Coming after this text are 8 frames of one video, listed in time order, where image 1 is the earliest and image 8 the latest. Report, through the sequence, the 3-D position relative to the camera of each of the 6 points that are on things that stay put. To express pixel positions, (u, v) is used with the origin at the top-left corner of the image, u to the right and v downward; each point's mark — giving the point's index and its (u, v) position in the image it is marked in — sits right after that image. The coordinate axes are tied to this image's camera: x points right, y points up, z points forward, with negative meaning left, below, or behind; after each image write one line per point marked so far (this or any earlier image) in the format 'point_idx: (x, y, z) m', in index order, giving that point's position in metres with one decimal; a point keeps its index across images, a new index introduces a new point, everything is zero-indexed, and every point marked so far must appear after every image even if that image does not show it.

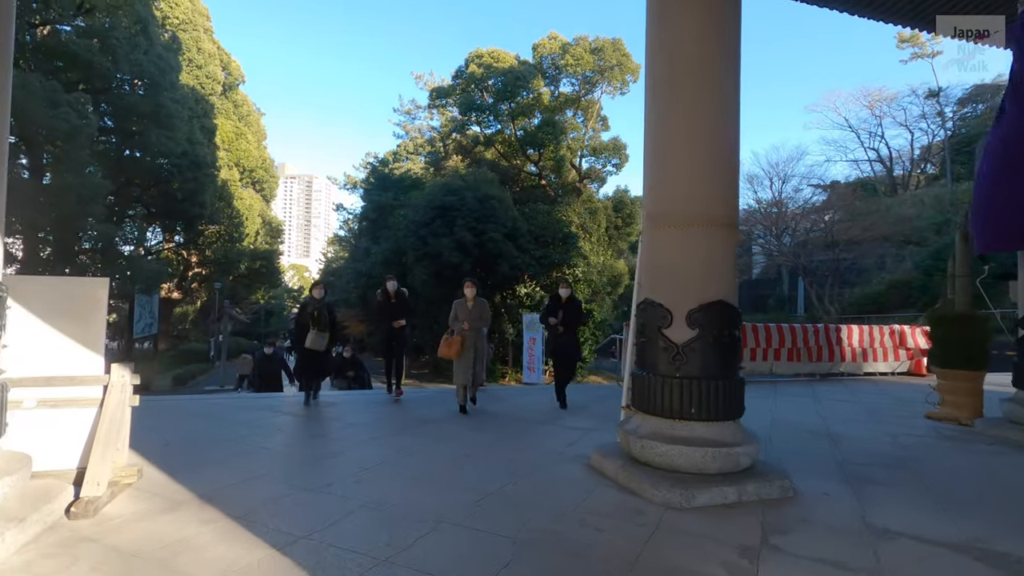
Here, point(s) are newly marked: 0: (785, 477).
0: (+1.9, -1.3, +3.8) m
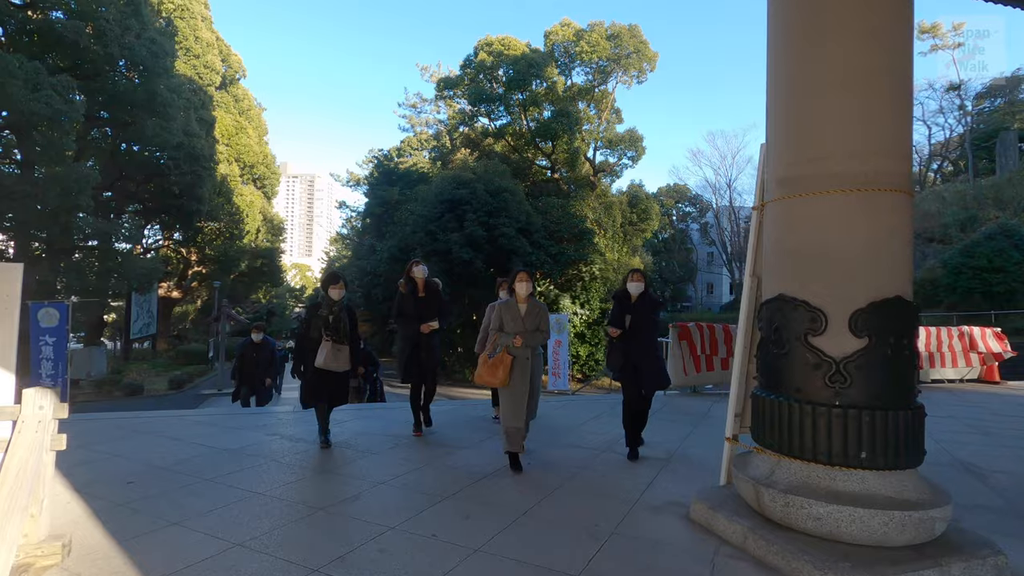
0: (+2.4, -1.3, +2.6) m
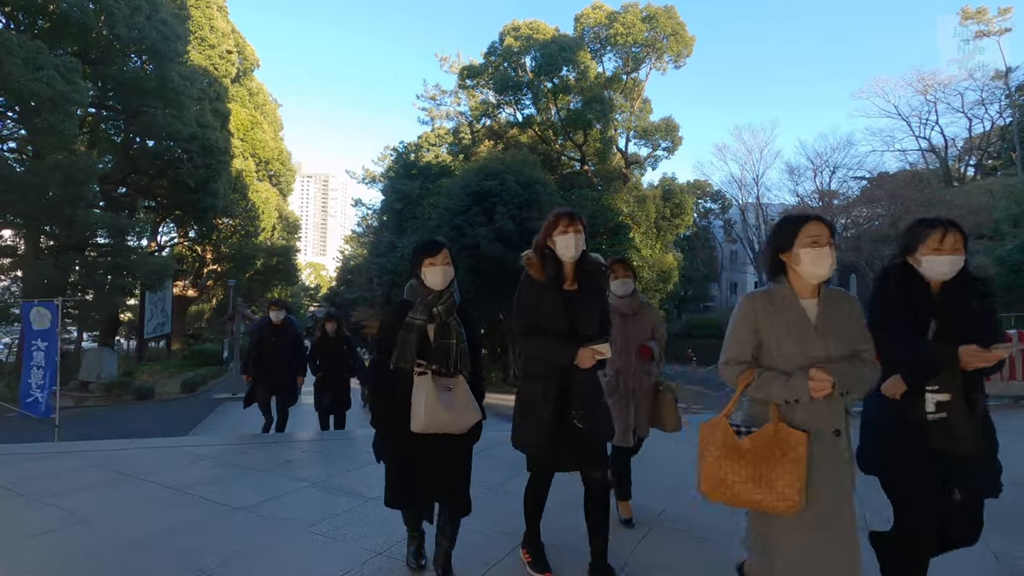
0: (+3.1, -1.3, +1.2) m
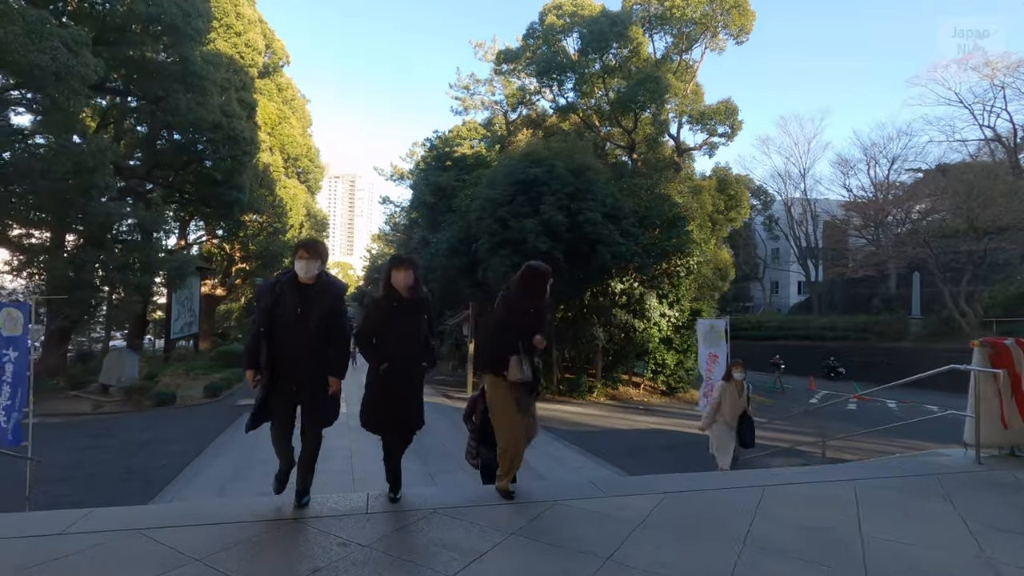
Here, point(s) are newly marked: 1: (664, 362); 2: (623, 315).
0: (+3.8, -1.2, -0.7) m
1: (+5.6, -2.8, +19.8) m
2: (+3.9, -0.9, +19.0) m
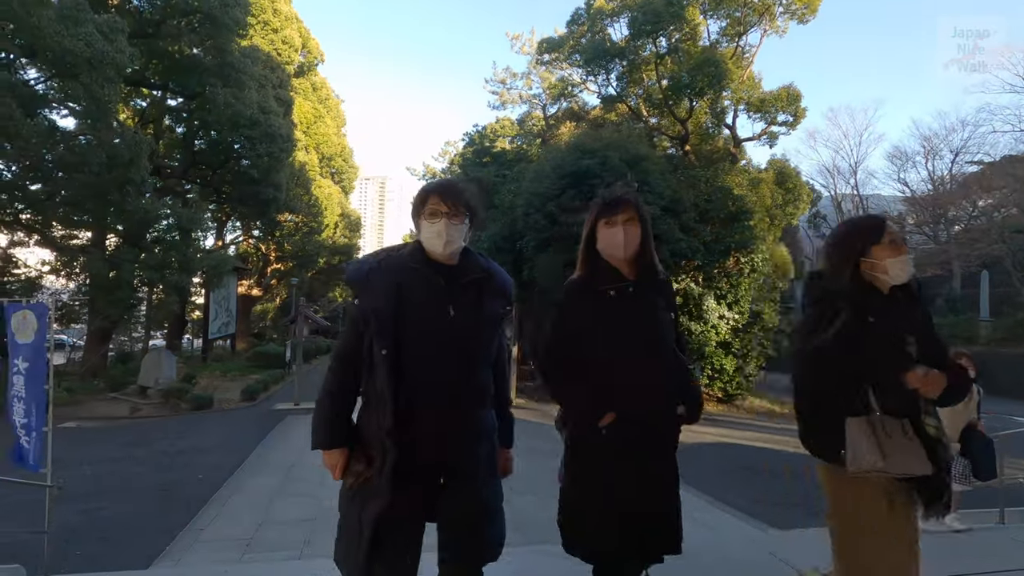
0: (+4.4, -1.2, -2.0) m
1: (+7.2, -2.8, +18.5) m
2: (+5.5, -0.9, +17.7) m
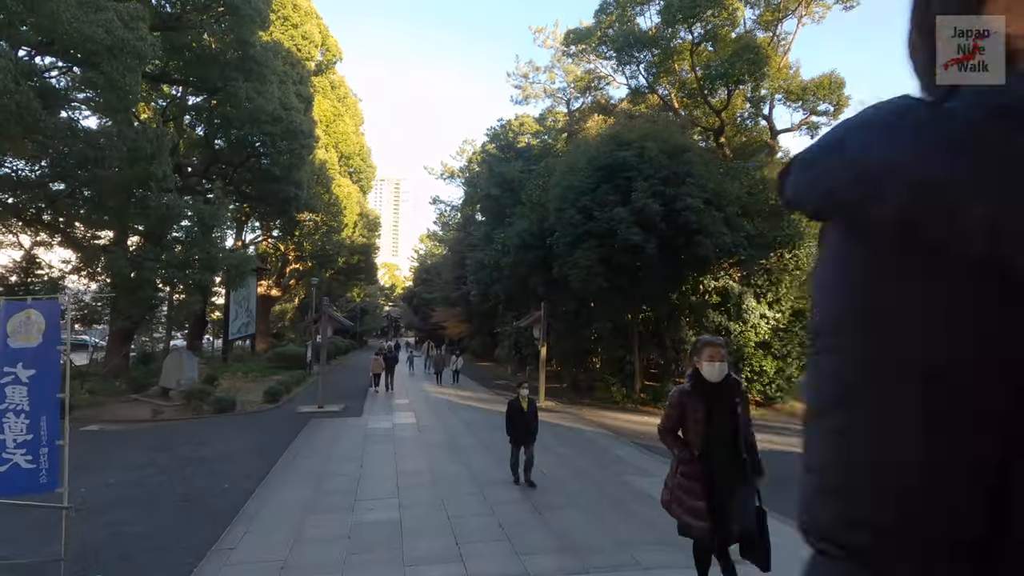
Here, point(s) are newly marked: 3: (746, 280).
0: (+4.8, -1.1, -2.8) m
1: (+8.2, -2.7, +17.6) m
2: (+6.5, -0.9, +16.8) m
3: (+7.3, +0.3, +16.7) m
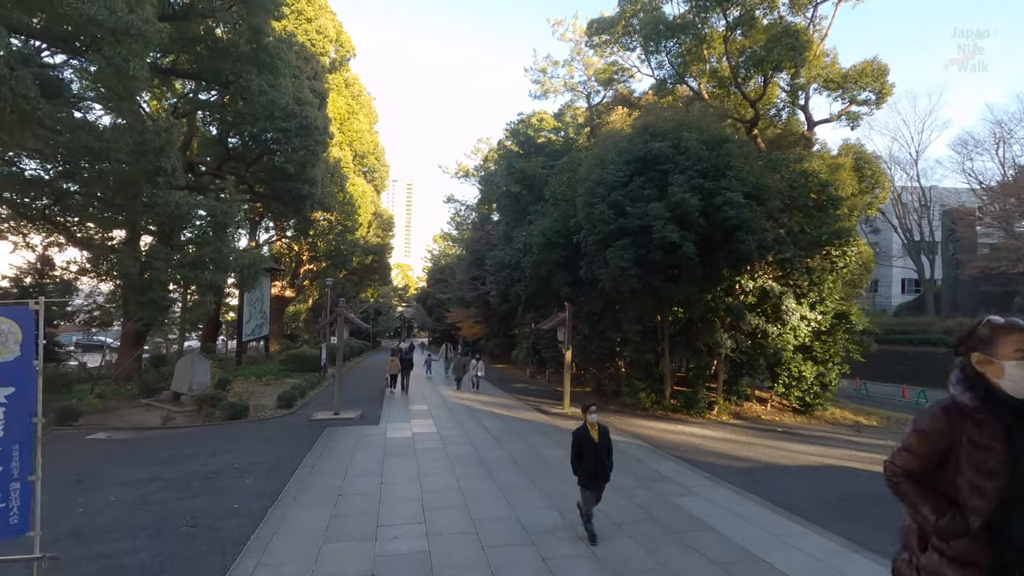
0: (+5.1, -1.1, -3.7) m
1: (+8.9, -2.7, +16.5) m
2: (+7.2, -0.9, +15.8) m
3: (+8.0, +0.2, +15.6) m
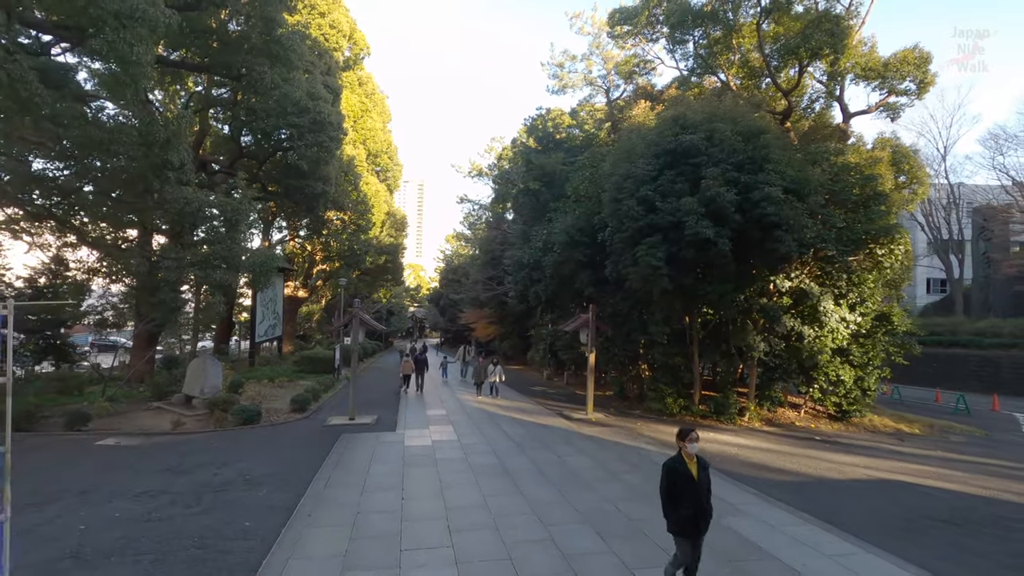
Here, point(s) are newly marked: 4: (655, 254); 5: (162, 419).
0: (+5.4, -1.1, -4.5) m
1: (+9.6, -2.7, +15.6) m
2: (+7.8, -0.9, +15.0) m
3: (+8.6, +0.2, +14.8) m
4: (+3.5, +0.8, +13.0) m
5: (-10.3, -3.9, +15.7) m
